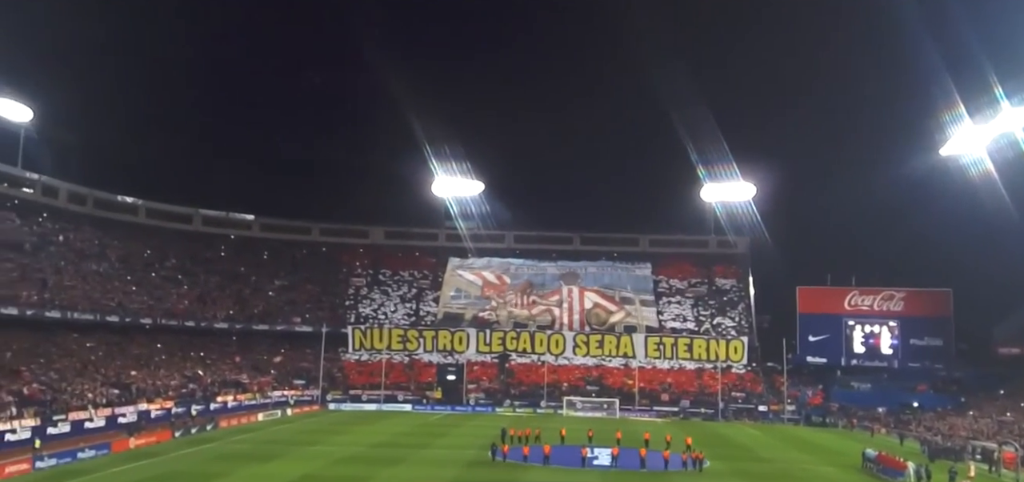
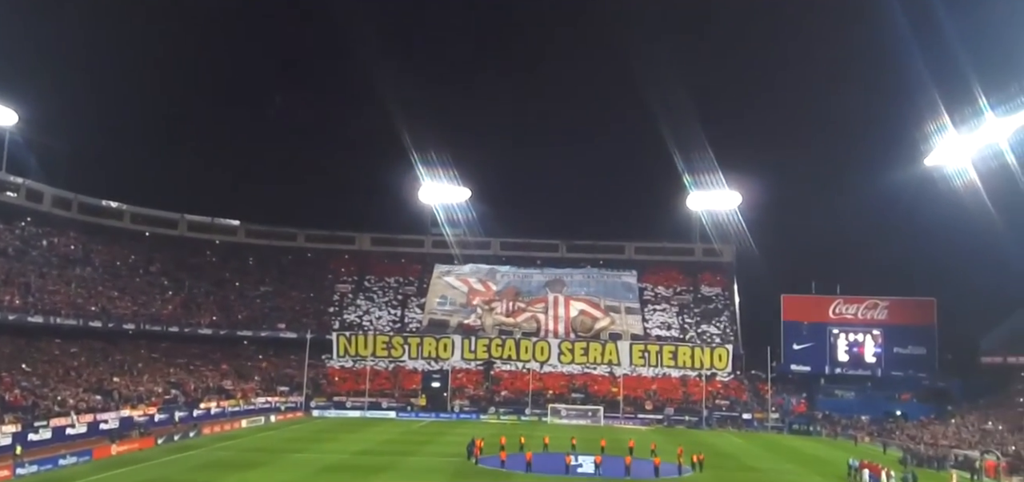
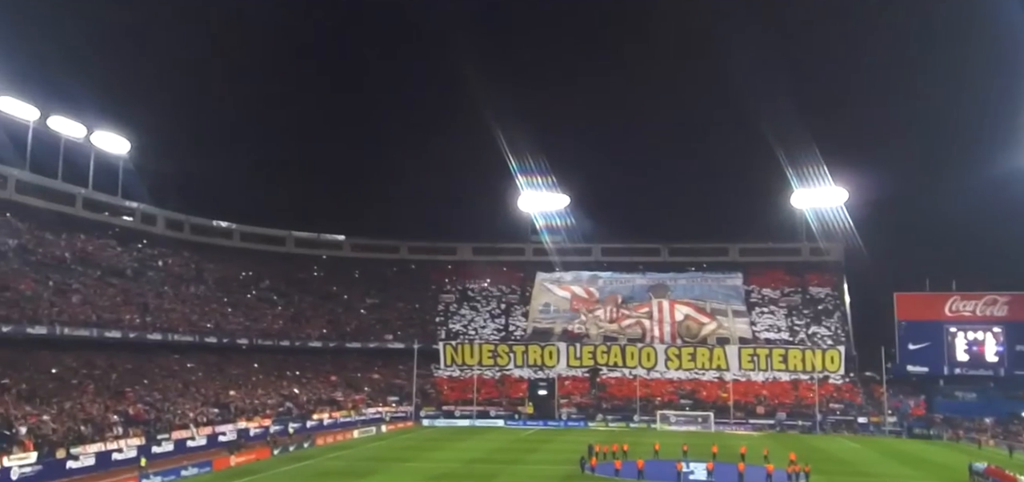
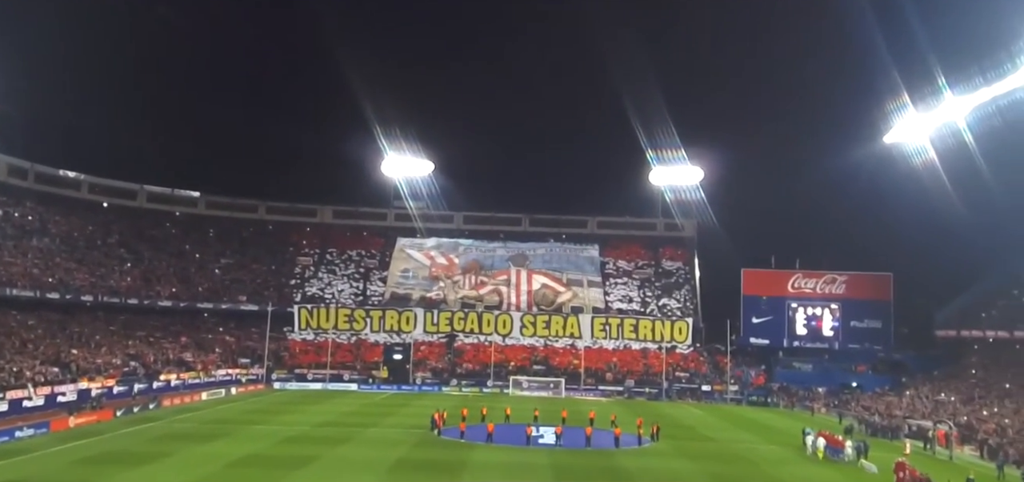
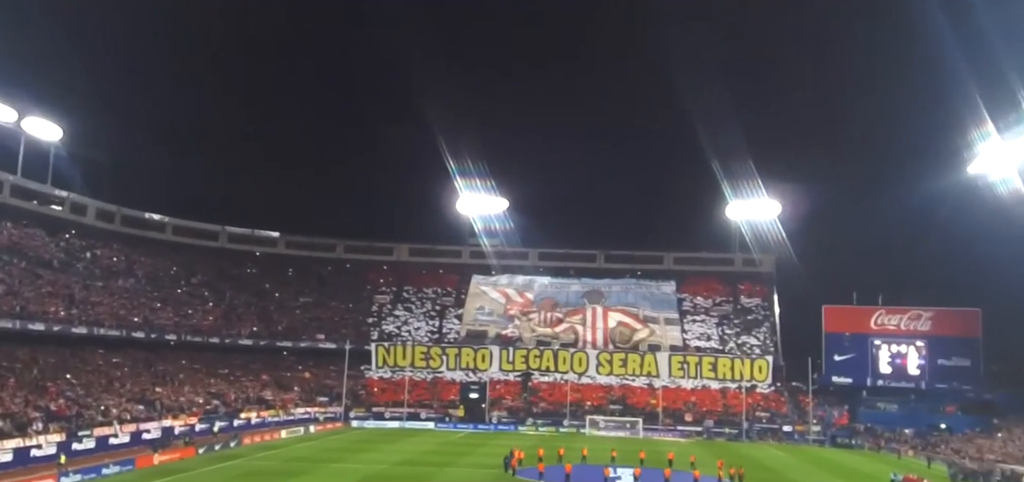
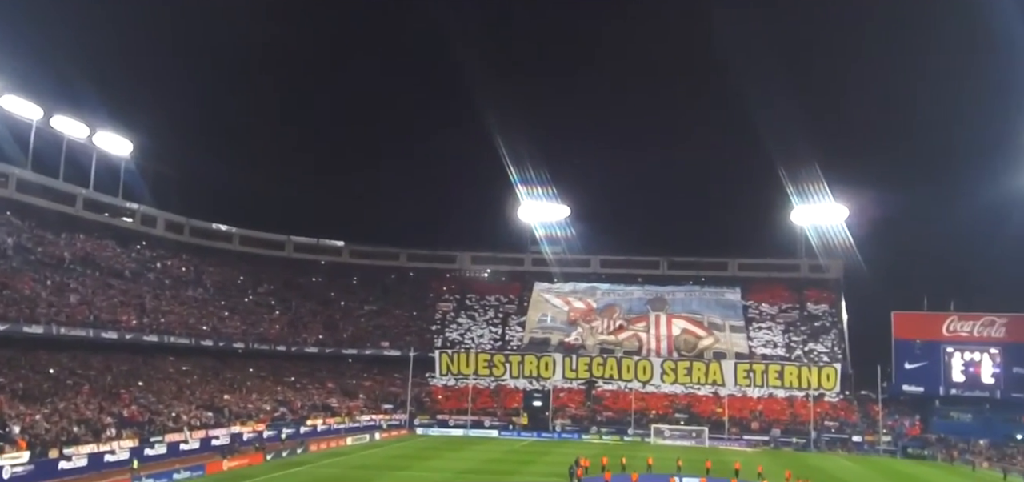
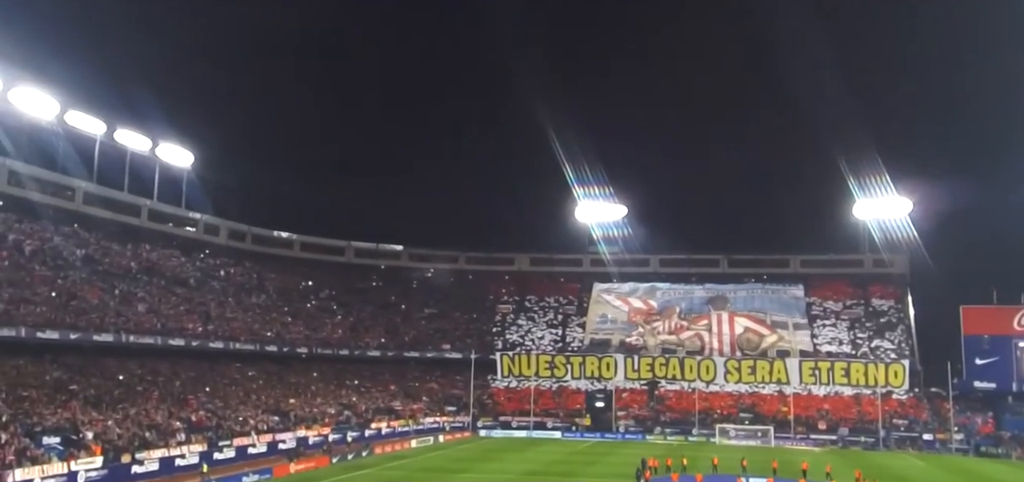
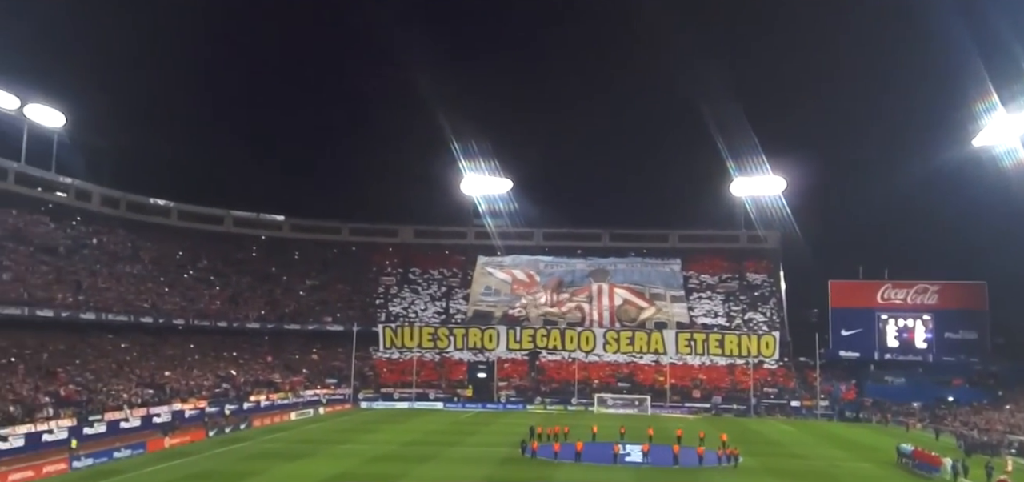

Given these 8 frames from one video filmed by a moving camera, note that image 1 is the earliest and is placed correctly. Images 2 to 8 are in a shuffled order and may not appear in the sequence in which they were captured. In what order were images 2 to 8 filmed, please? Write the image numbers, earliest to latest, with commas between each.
8, 3, 7, 6, 5, 2, 4
